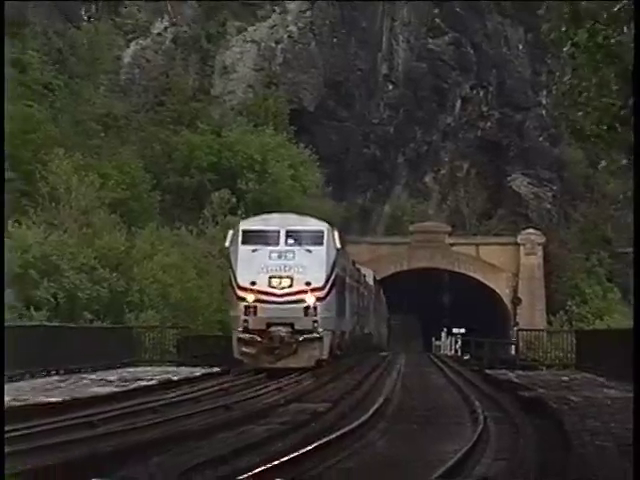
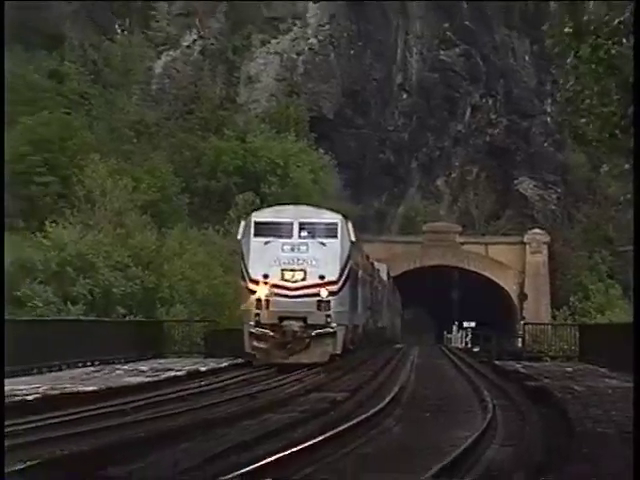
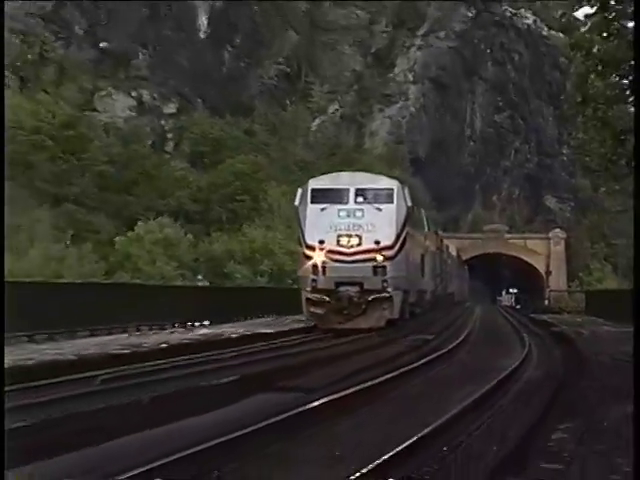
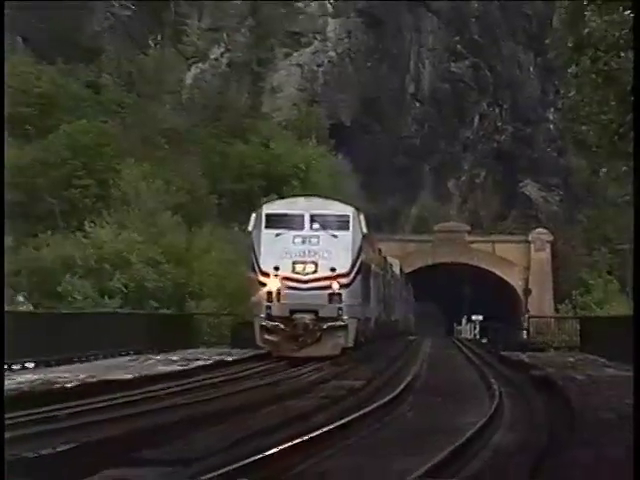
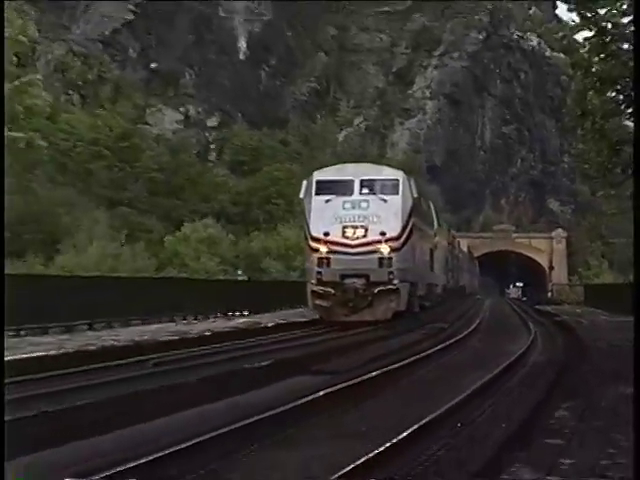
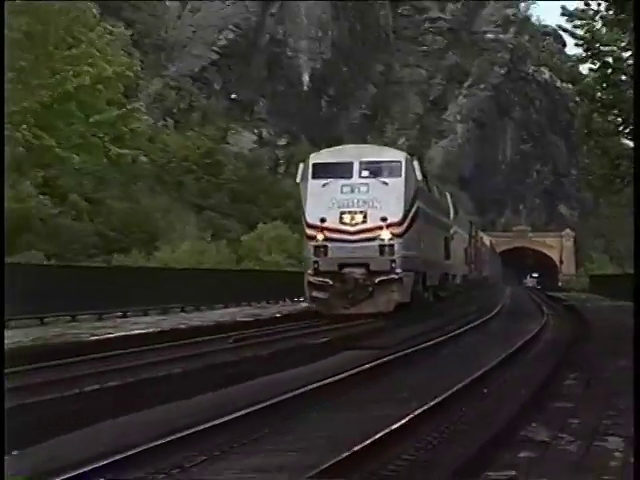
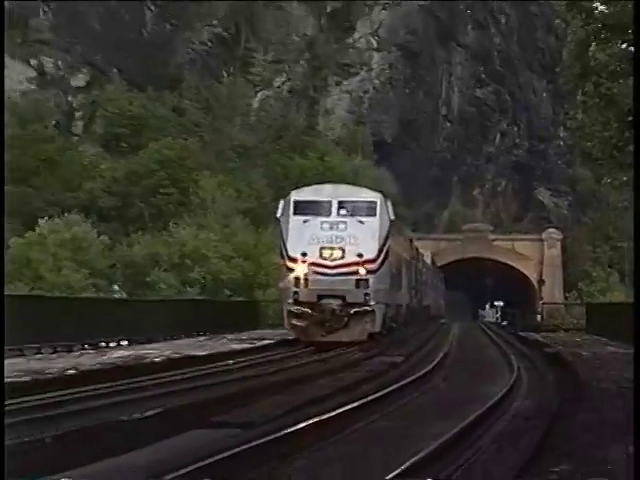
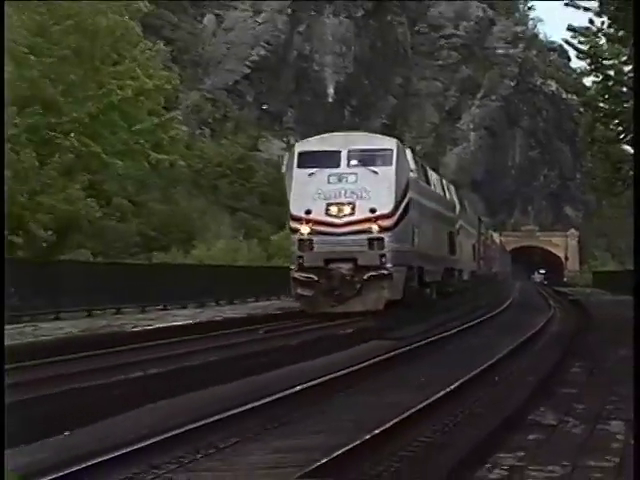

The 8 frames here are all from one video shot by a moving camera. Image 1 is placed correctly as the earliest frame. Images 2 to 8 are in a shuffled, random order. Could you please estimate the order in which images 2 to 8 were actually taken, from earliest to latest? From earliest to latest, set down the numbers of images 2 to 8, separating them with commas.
2, 4, 7, 3, 5, 6, 8
